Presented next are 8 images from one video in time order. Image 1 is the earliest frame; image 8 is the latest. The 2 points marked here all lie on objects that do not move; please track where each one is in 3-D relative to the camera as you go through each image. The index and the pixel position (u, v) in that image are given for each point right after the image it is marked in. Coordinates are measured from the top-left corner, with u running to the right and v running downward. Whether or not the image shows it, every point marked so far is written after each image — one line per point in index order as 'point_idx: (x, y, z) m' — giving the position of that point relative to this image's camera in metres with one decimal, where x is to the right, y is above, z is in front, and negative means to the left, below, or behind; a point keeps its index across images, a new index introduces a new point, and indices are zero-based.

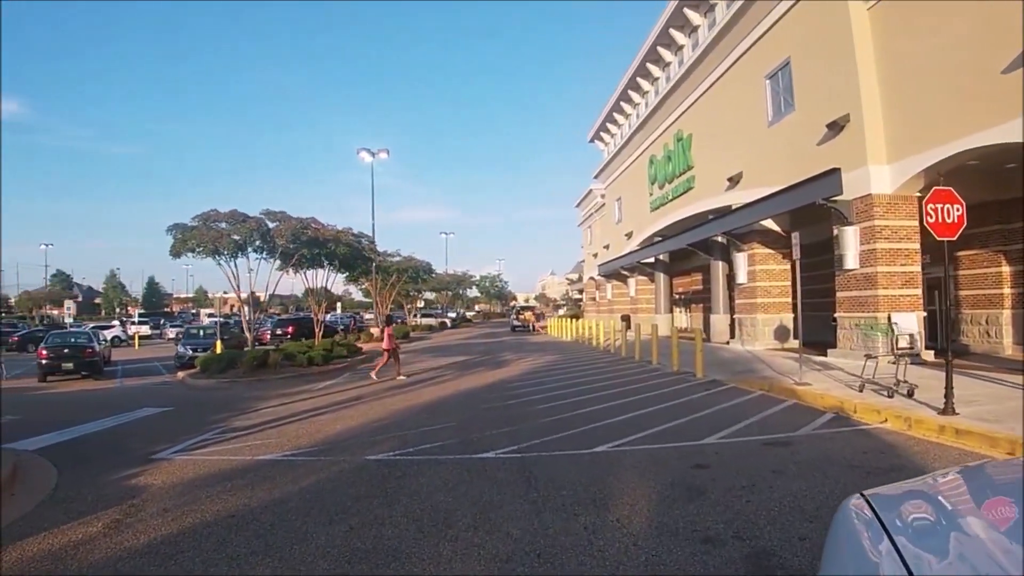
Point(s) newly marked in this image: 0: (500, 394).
0: (-0.2, -2.0, +14.2) m
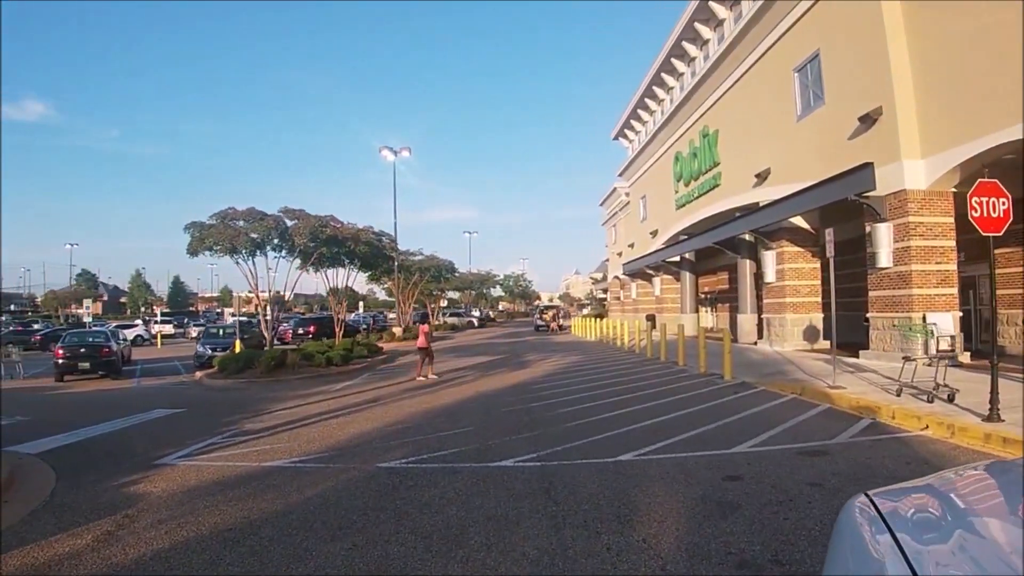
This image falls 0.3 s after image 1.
0: (+0.2, -2.0, +13.8) m
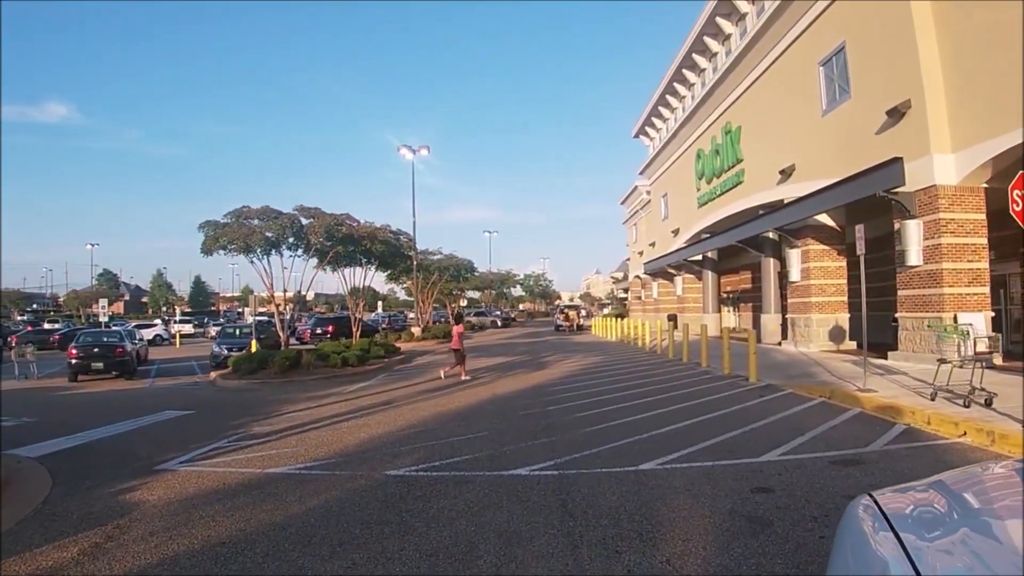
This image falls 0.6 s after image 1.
0: (+0.5, -2.0, +13.4) m
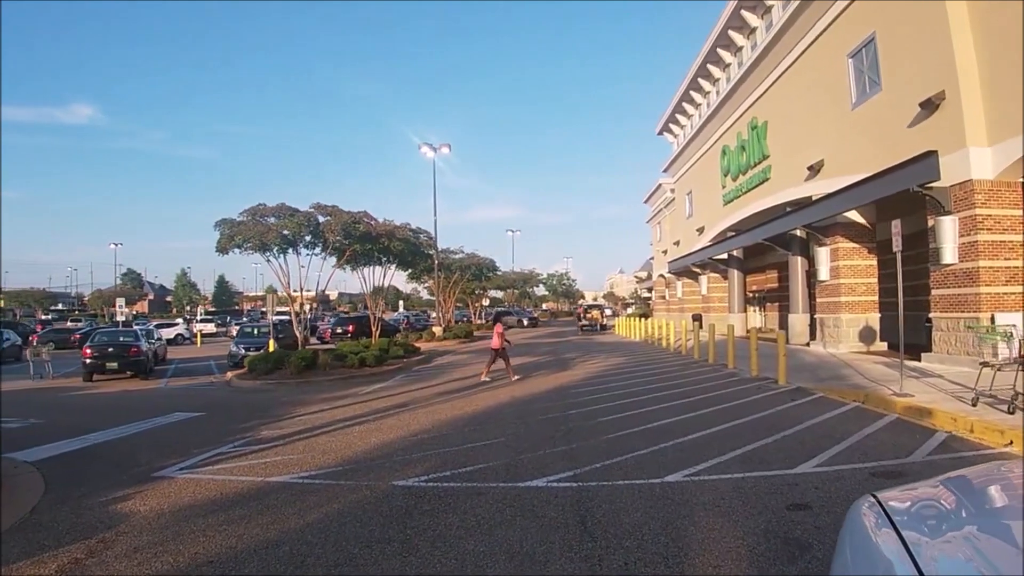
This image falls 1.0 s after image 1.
0: (+0.8, -2.0, +12.9) m
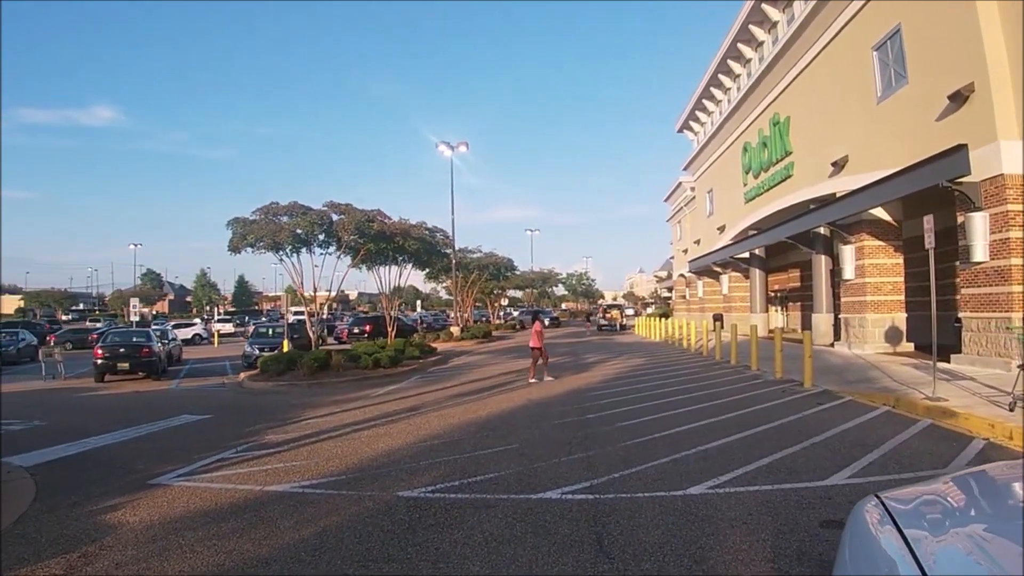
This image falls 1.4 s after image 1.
0: (+1.1, -2.0, +12.5) m
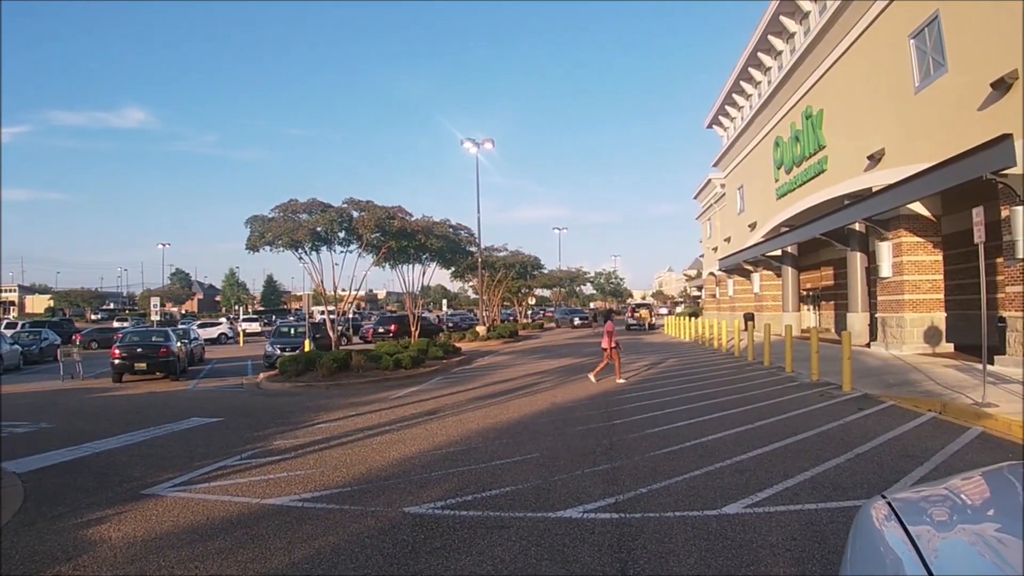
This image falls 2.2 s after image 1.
0: (+1.4, -1.9, +11.9) m
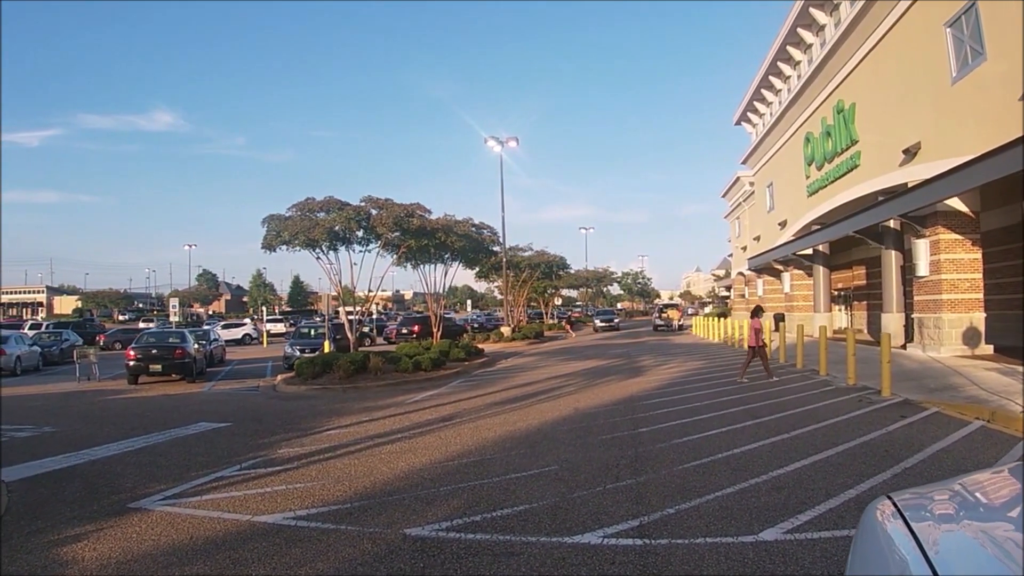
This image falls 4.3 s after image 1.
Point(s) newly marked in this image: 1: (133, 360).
0: (+1.7, -1.9, +11.3) m
1: (-8.2, -1.6, +16.0) m
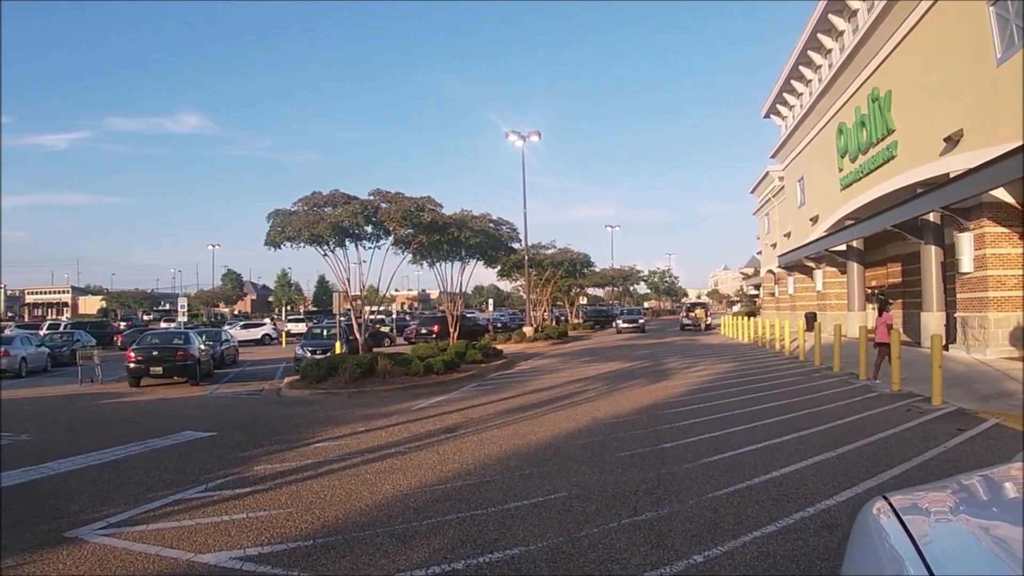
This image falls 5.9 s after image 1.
0: (+1.9, -1.9, +10.2) m
1: (-7.9, -1.5, +15.4) m
